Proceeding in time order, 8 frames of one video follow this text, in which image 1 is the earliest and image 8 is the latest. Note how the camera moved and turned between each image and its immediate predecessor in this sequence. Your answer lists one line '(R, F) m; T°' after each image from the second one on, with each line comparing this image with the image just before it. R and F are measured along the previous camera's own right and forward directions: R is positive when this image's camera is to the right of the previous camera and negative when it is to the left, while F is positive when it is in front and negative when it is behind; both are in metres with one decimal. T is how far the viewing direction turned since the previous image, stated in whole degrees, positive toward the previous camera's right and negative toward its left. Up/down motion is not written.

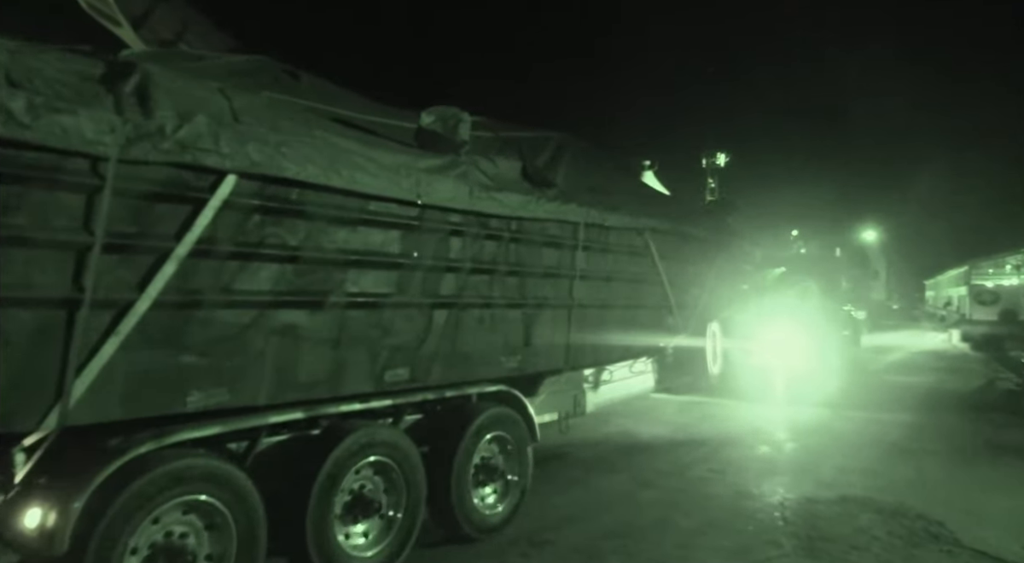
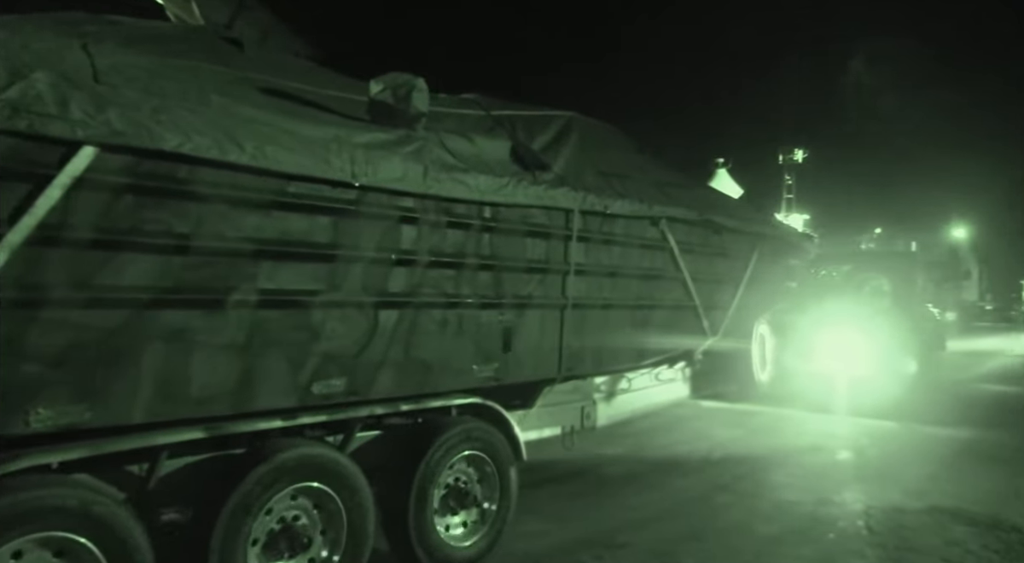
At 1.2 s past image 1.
(+0.6, +0.9) m; -5°
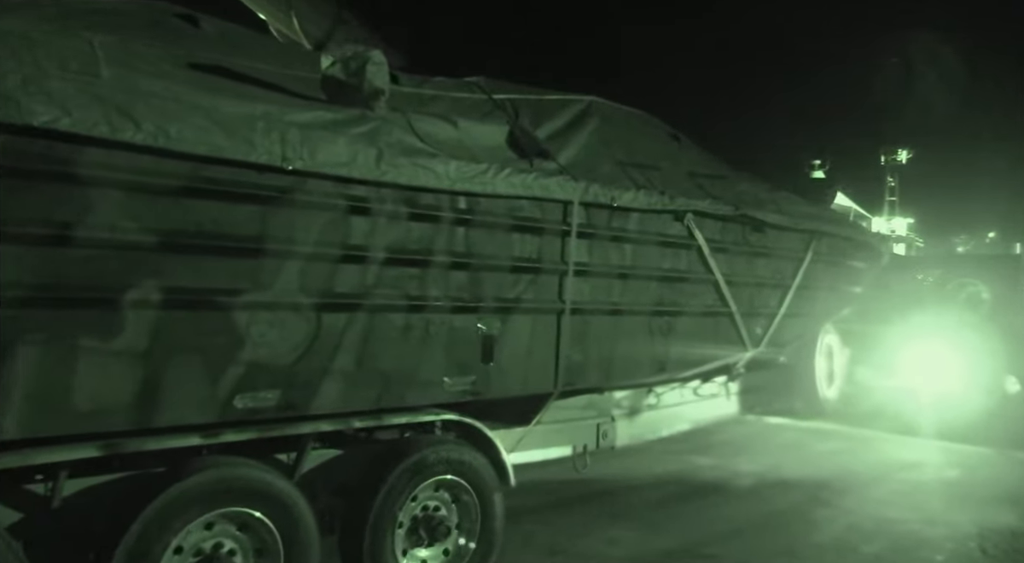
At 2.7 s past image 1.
(+0.6, +0.7) m; -6°
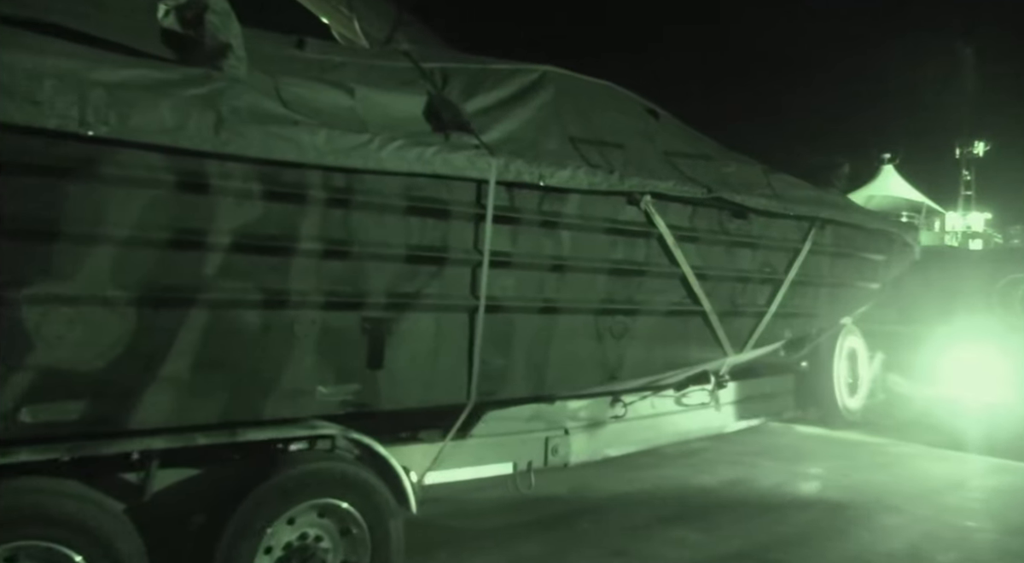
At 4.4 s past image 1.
(+0.8, +0.8) m; -4°
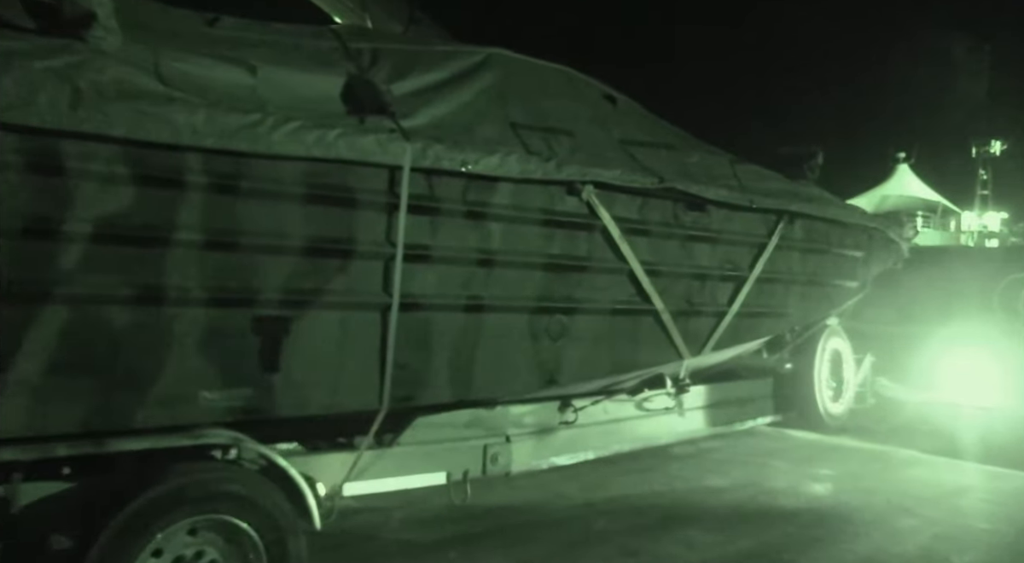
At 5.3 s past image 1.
(+0.5, +0.4) m; -1°
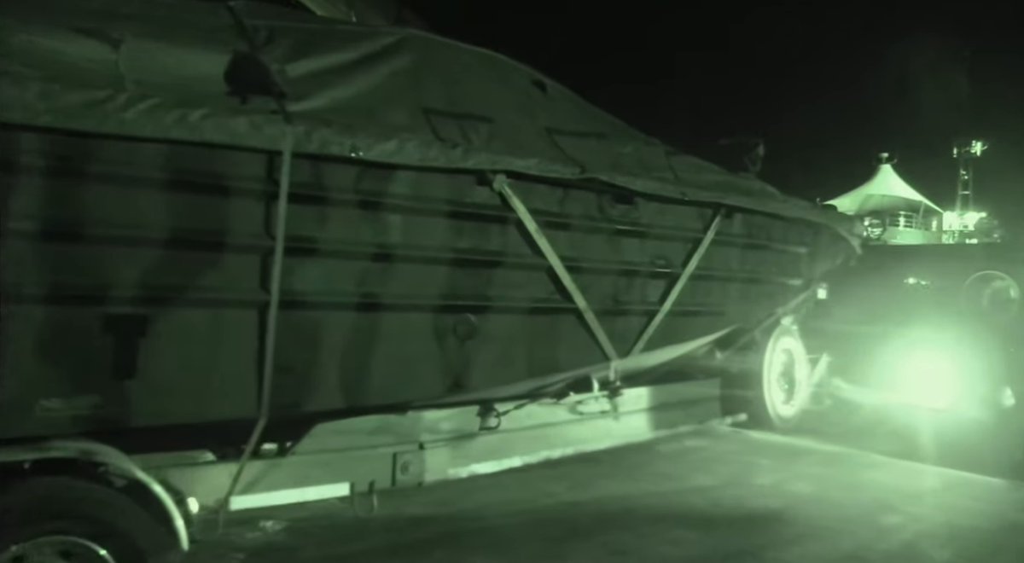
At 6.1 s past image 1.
(+0.4, +0.3) m; +1°
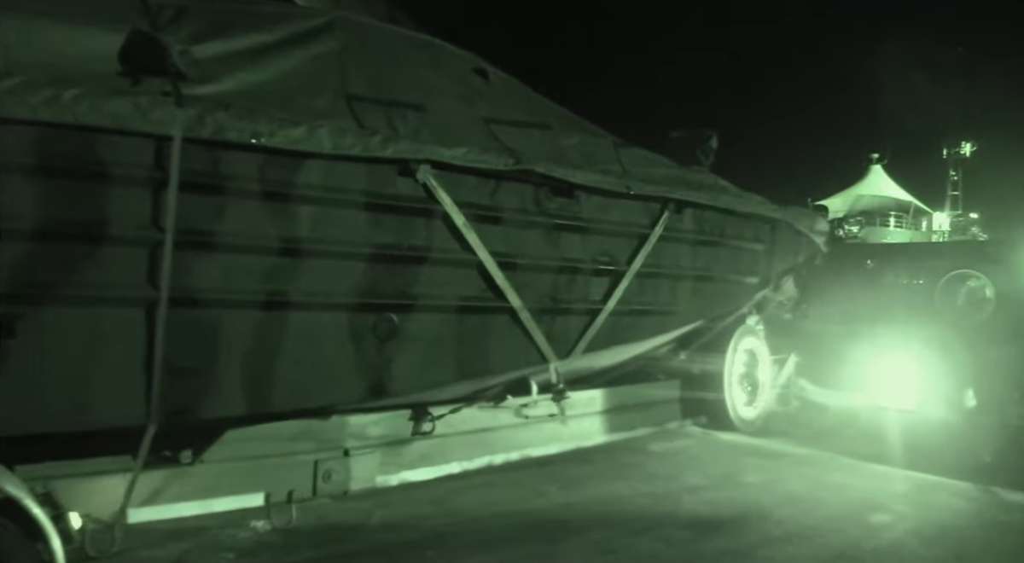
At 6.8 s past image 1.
(+0.3, +0.3) m; +1°
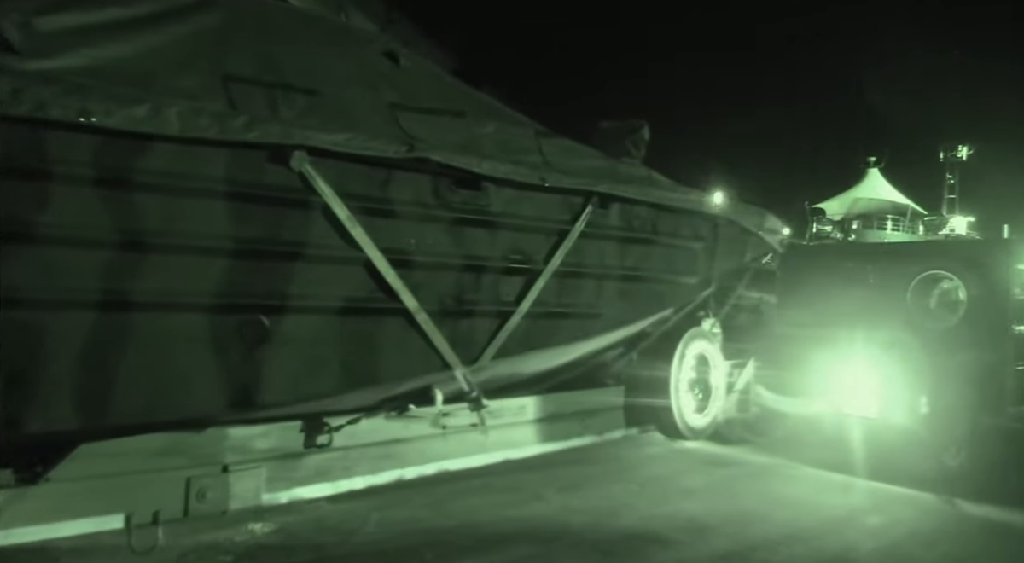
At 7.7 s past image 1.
(+0.5, +0.4) m; 0°
